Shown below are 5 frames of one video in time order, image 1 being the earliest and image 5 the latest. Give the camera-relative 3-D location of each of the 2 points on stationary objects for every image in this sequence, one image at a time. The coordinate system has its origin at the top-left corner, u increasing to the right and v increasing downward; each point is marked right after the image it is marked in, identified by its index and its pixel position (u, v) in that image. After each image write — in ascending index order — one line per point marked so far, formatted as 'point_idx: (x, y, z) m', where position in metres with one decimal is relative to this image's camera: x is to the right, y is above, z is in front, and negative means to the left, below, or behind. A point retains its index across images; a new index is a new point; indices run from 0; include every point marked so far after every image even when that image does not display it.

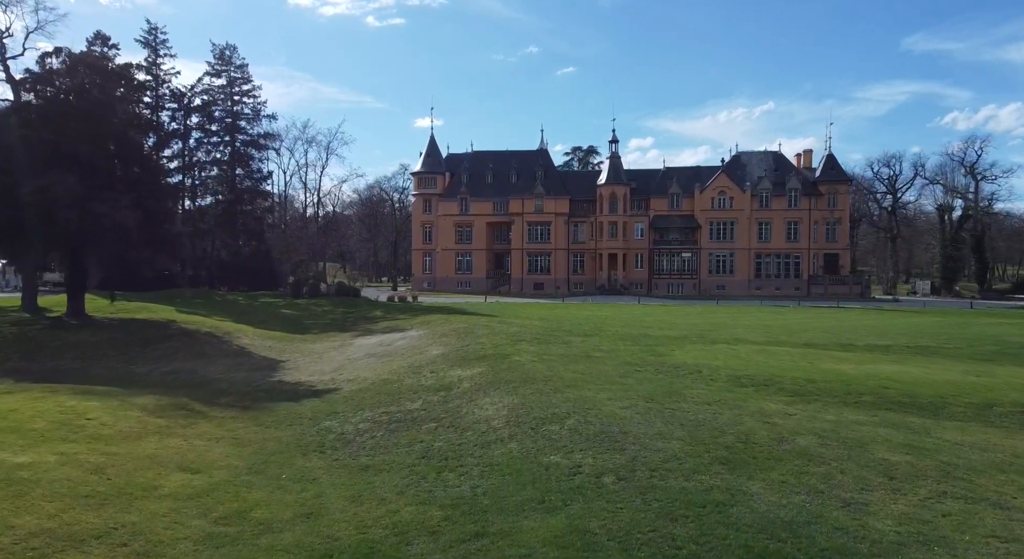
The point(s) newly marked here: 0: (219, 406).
0: (-6.6, -2.8, +14.9) m
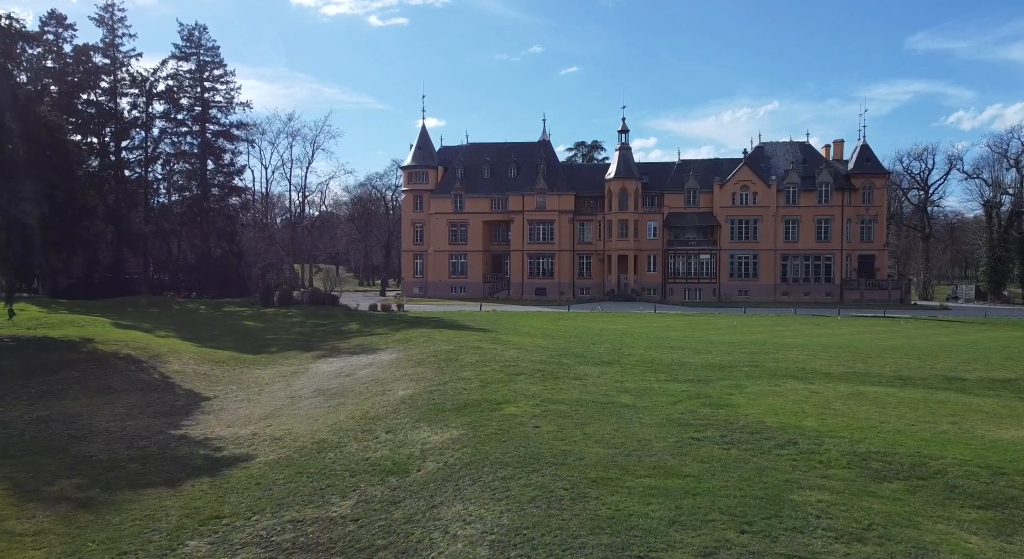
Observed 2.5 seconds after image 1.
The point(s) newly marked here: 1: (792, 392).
0: (-6.7, -3.1, +9.5) m
1: (+5.8, -2.3, +13.8) m
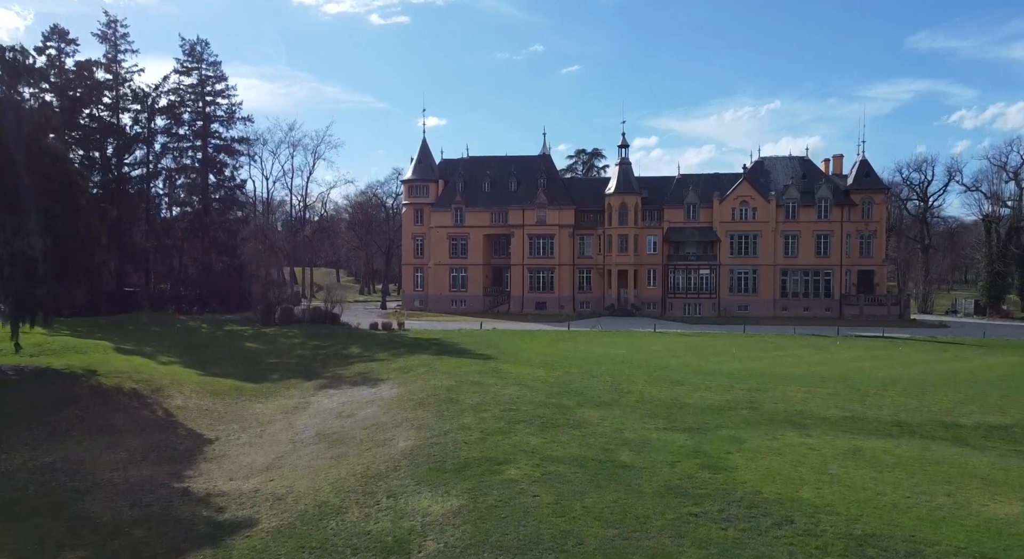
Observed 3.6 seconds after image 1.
0: (-6.7, -4.3, +9.6) m
1: (+5.8, -3.5, +13.9) m
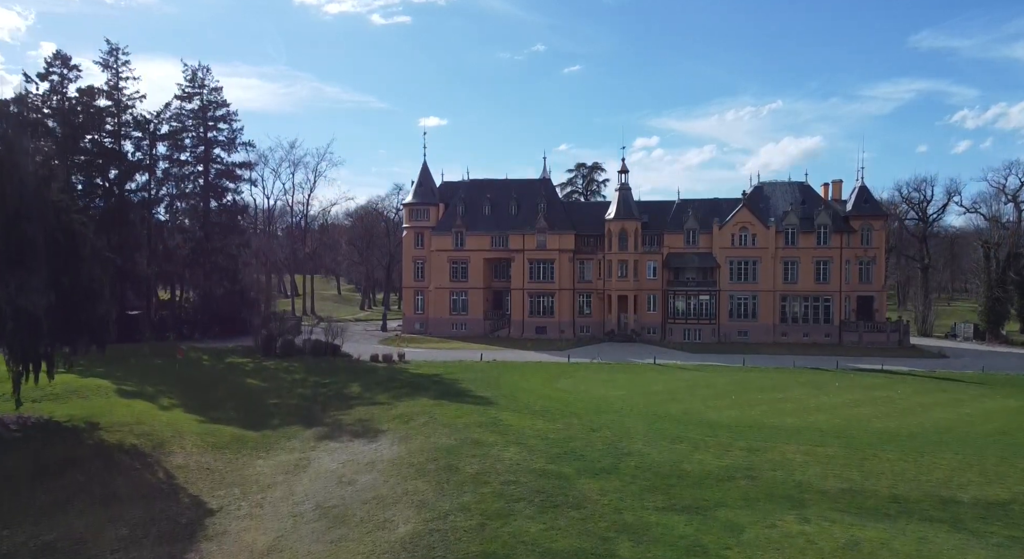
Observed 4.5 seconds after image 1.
0: (-6.8, -6.3, +9.8) m
1: (+5.8, -5.5, +14.1) m
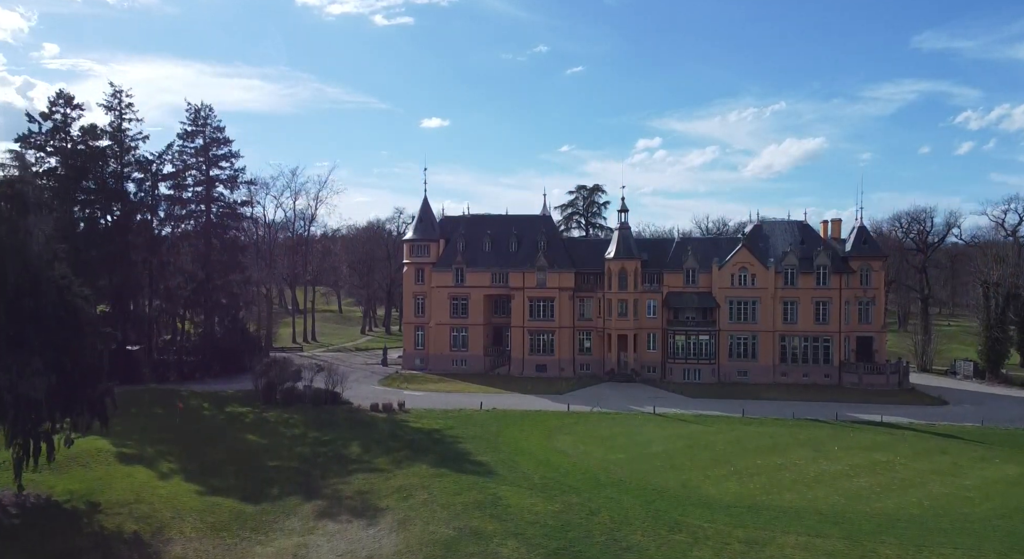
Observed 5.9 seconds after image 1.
0: (-6.9, -9.3, +9.9) m
1: (+5.7, -8.5, +14.2) m
